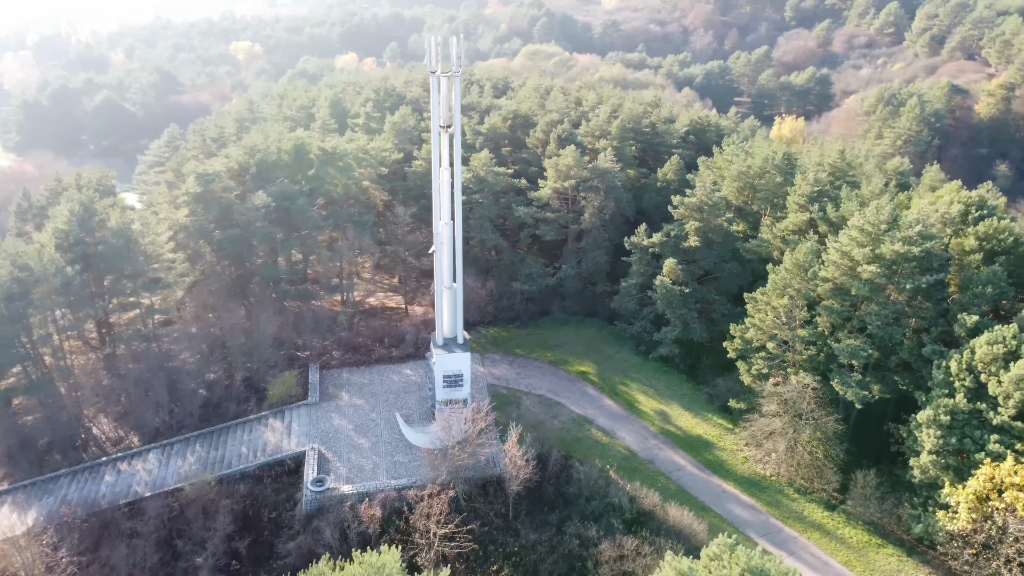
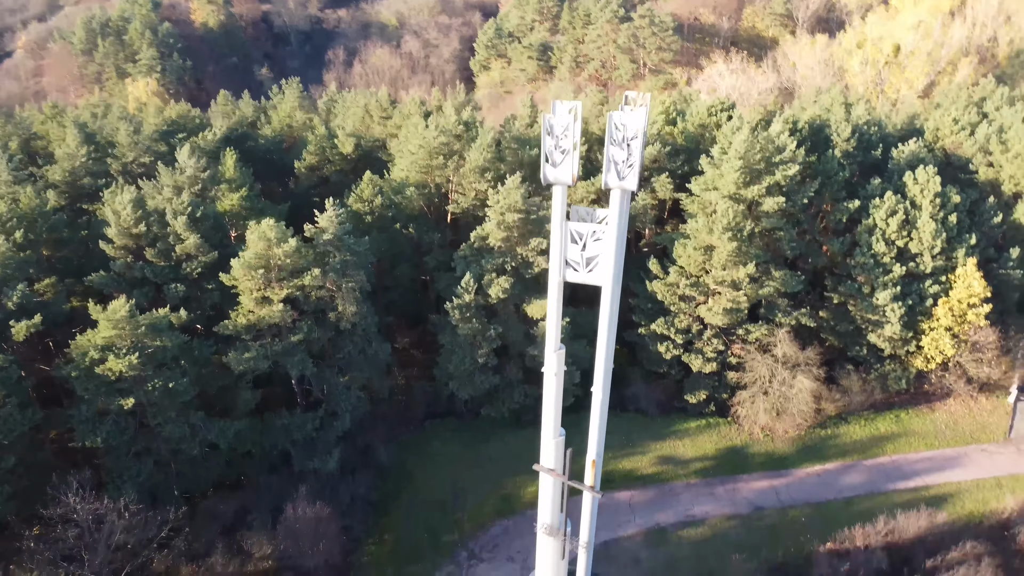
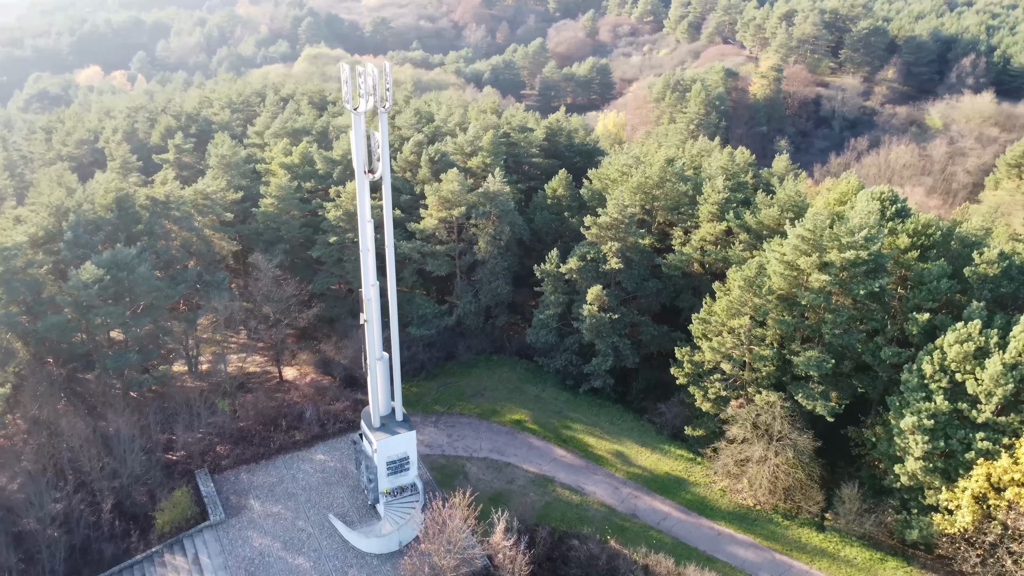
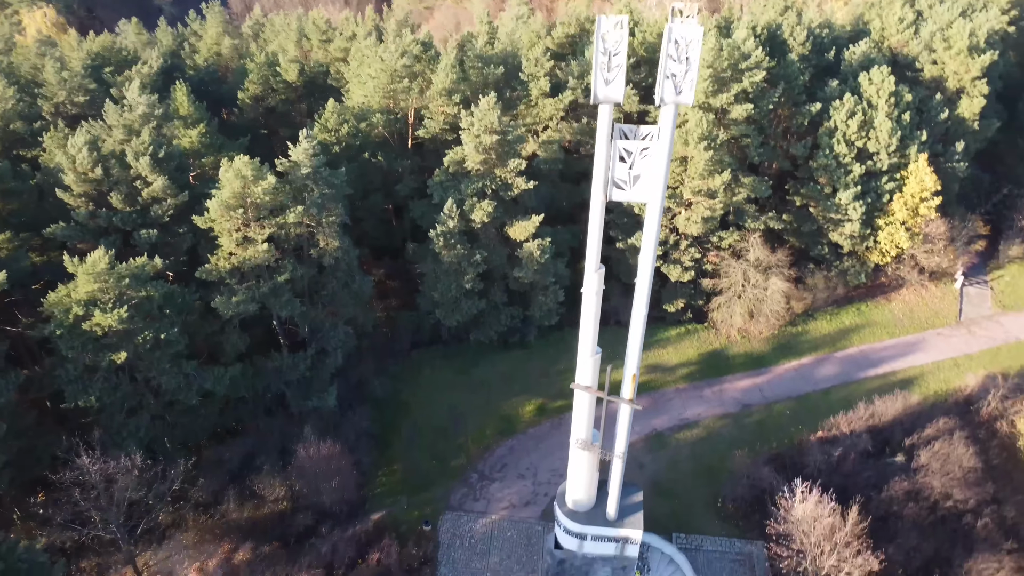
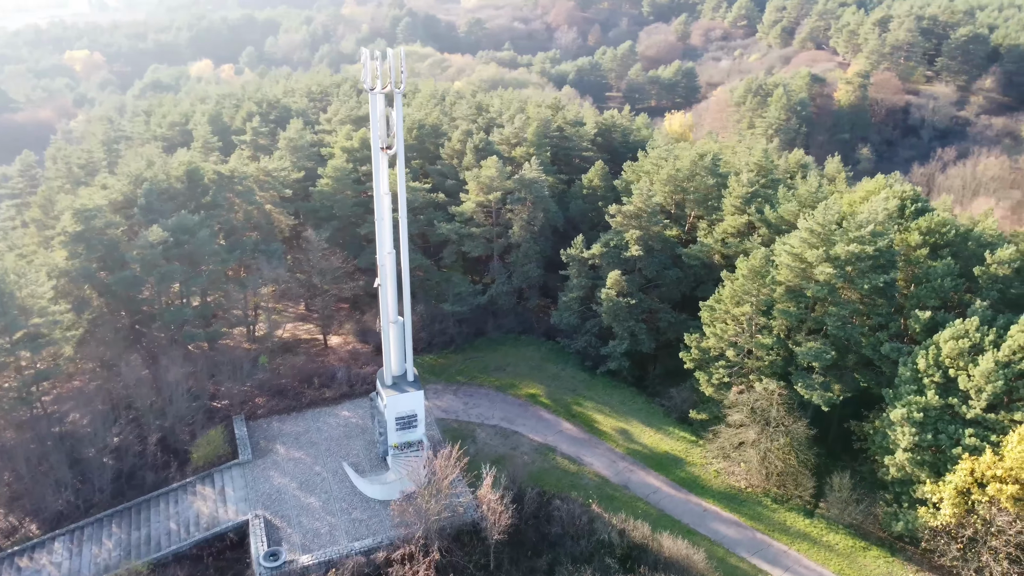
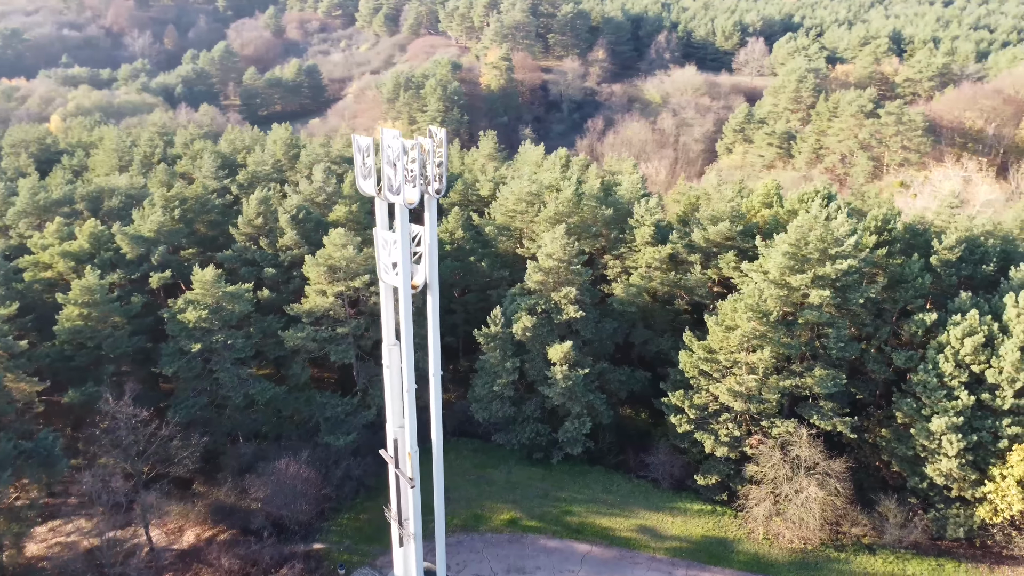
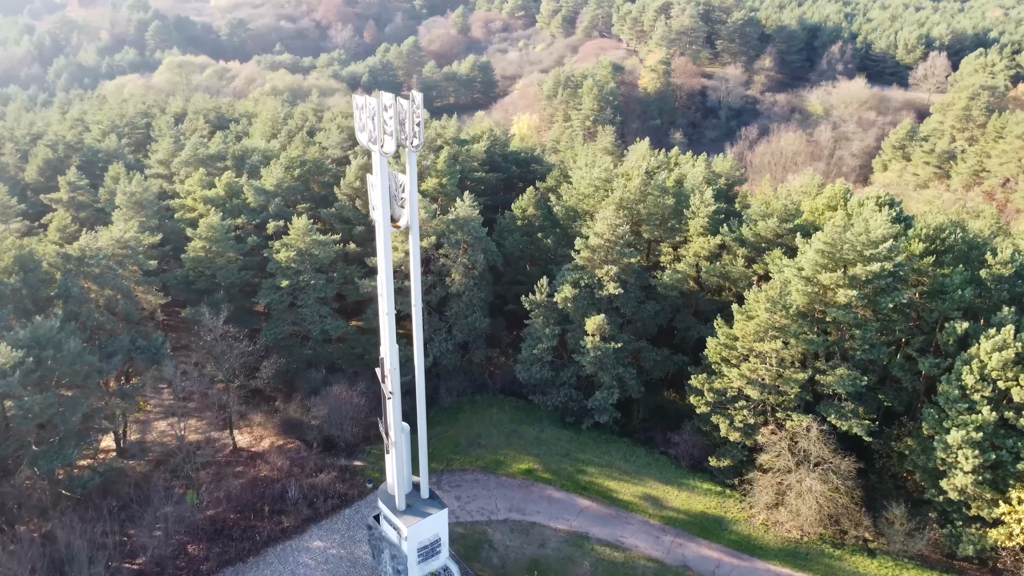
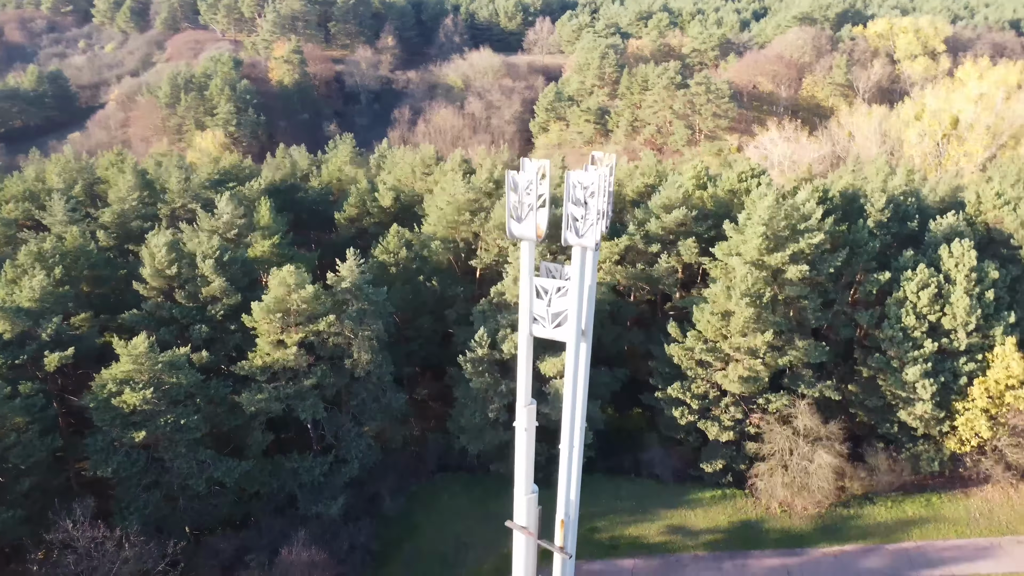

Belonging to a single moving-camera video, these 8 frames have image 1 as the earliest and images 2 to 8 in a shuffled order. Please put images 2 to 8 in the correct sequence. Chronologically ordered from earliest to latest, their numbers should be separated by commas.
5, 3, 7, 6, 8, 2, 4
